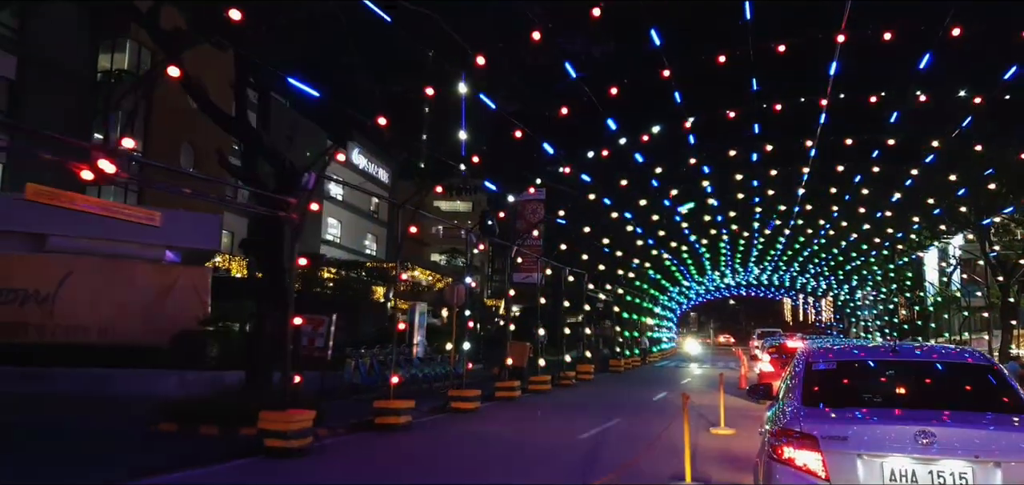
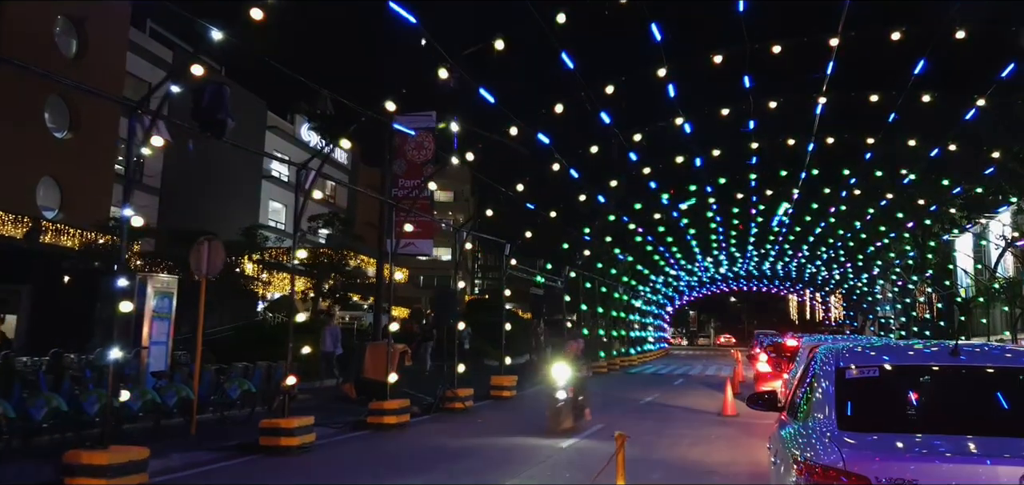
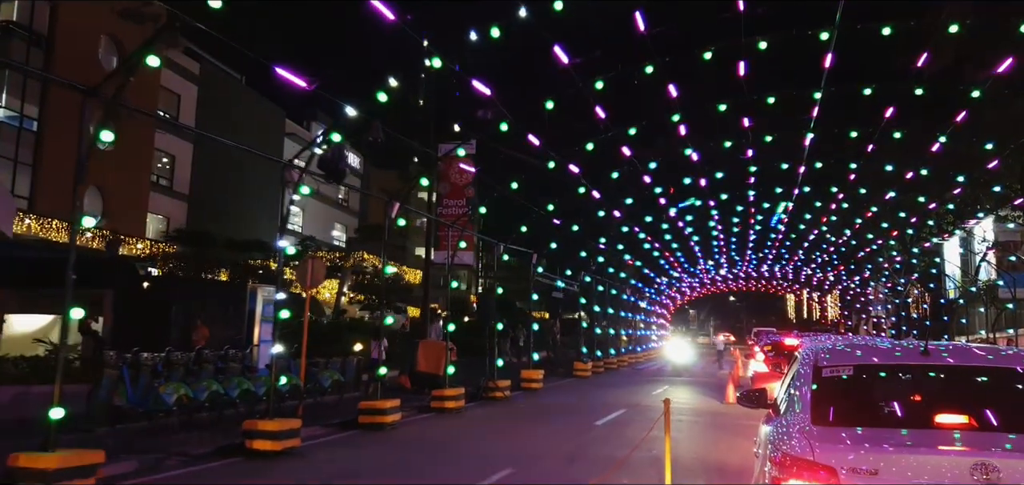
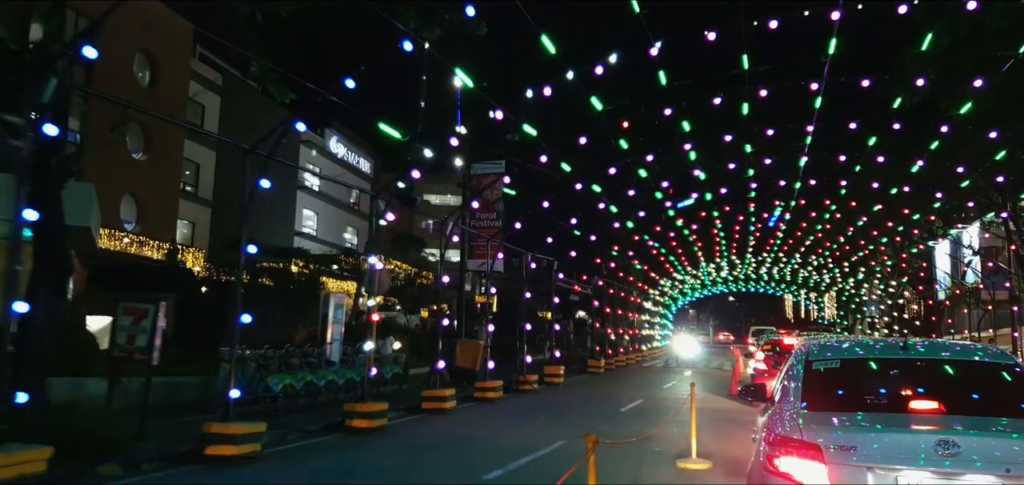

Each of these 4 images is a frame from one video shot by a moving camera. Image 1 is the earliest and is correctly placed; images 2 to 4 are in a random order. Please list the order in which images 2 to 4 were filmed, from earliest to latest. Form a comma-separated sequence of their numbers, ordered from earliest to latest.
4, 3, 2
